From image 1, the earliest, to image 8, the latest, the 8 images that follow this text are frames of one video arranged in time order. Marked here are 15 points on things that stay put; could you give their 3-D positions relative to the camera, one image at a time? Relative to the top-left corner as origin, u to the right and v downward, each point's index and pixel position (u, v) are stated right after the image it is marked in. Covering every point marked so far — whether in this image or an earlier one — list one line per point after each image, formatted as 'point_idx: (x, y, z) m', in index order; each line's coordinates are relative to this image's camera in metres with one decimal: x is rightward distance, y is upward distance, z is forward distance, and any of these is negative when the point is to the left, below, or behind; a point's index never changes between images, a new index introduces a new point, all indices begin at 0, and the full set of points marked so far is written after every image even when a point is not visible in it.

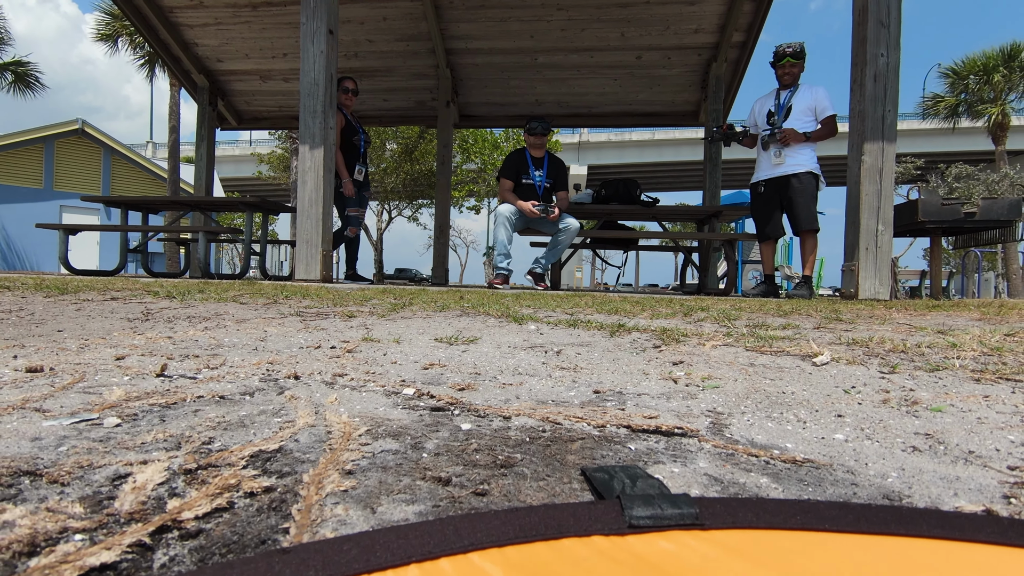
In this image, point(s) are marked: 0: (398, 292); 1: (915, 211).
0: (-0.4, 0.0, +2.4) m
1: (+2.7, +0.5, +3.5) m
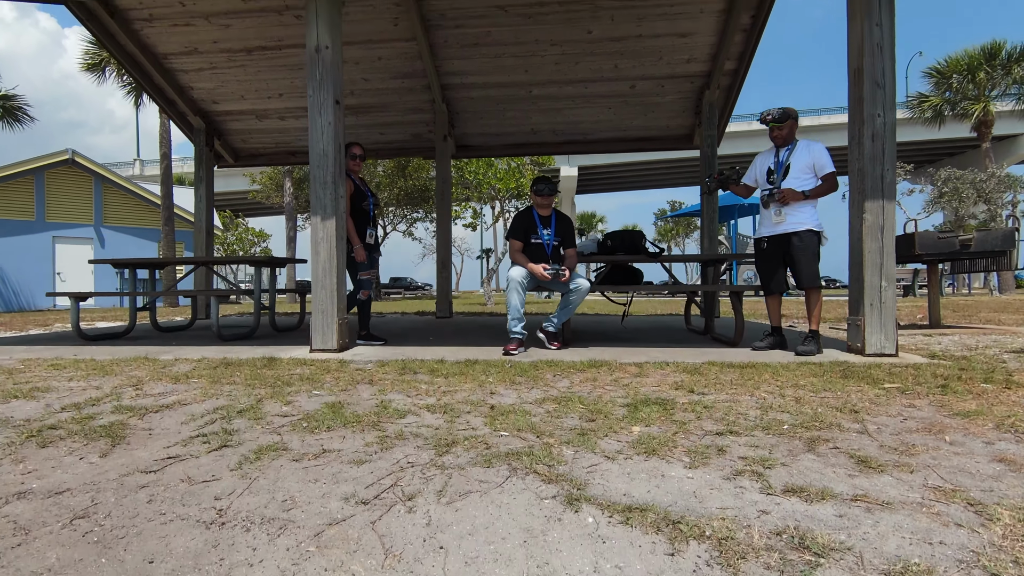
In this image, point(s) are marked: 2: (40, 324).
0: (-0.4, -0.3, +2.4) m
1: (+2.8, +0.3, +3.6) m
2: (-4.9, -0.4, +5.3) m
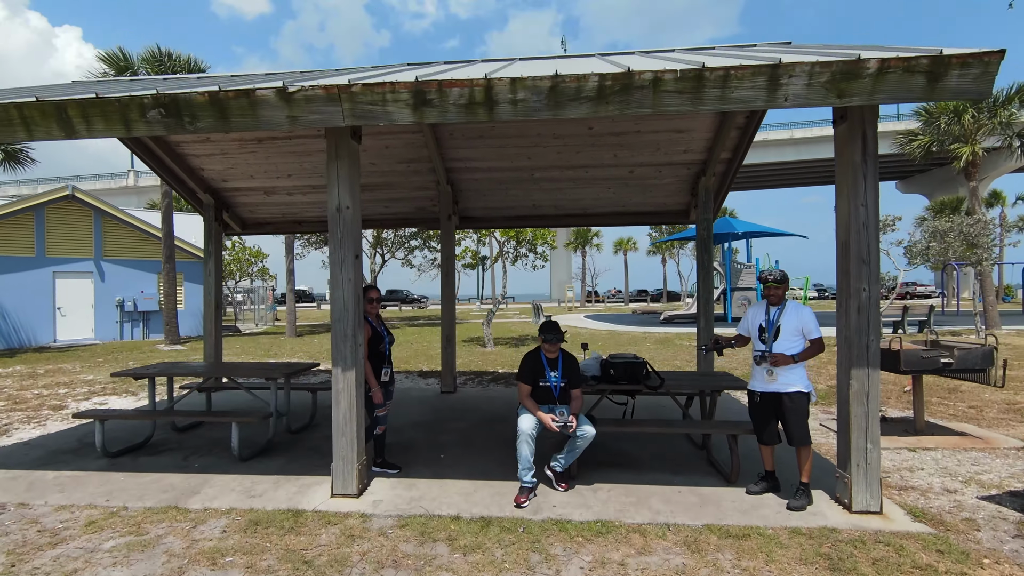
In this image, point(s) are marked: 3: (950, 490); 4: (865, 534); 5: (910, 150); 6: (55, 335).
0: (-0.3, -1.1, +2.6) m
1: (+2.8, -0.5, +3.8) m
2: (-4.9, -1.2, +5.4) m
3: (+2.5, -1.1, +2.9) m
4: (+1.7, -1.0, +2.5) m
5: (+9.5, +3.3, +12.4) m
6: (-11.1, -1.1, +12.6) m
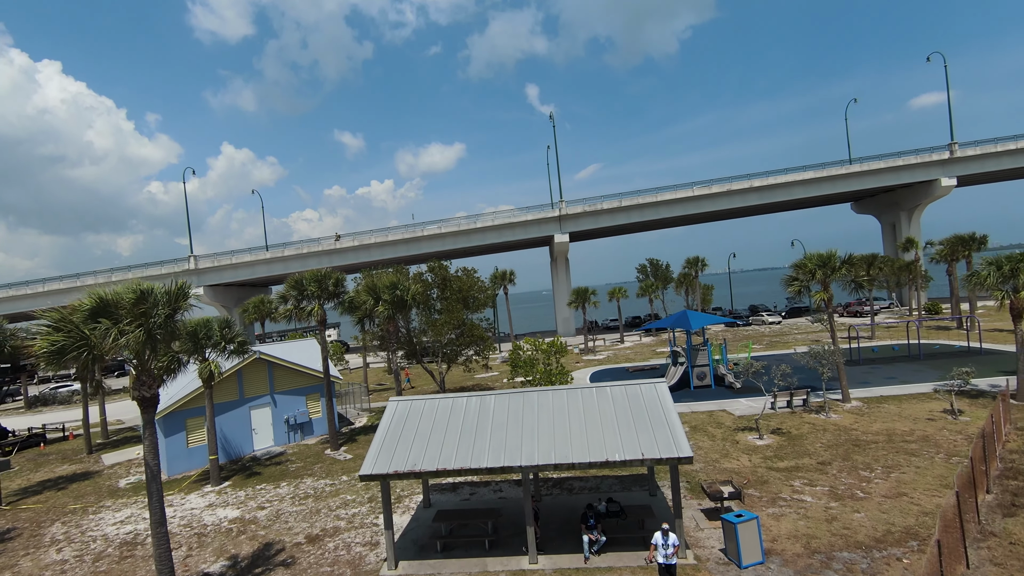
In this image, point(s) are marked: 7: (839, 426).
0: (+1.0, -5.2, +9.6) m
1: (+4.1, -4.3, +10.8) m
2: (-3.5, -5.6, +12.4) m
3: (+3.8, -4.9, +9.9) m
4: (+3.0, -5.0, +9.5) m
5: (+10.5, +0.1, +19.4) m
6: (-9.8, -6.0, +19.6) m
7: (+10.2, -4.2, +16.1) m
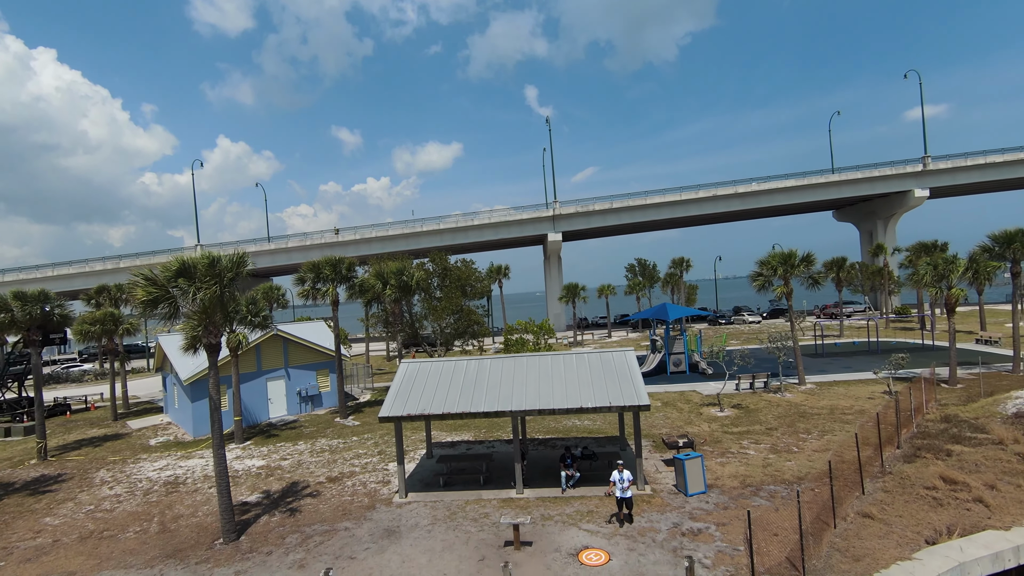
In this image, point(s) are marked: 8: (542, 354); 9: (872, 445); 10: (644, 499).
0: (+0.8, -4.7, +11.8) m
1: (+3.9, -4.0, +13.0) m
2: (-3.8, -5.0, +14.5) m
3: (+3.6, -4.5, +12.1) m
4: (+2.8, -4.5, +11.7) m
5: (+10.2, +0.3, +21.7) m
6: (-10.1, -5.3, +21.7) m
7: (+9.9, -4.0, +18.4) m
8: (+0.8, -1.7, +13.6) m
9: (+9.0, -3.9, +13.0) m
10: (+2.9, -4.6, +11.3) m
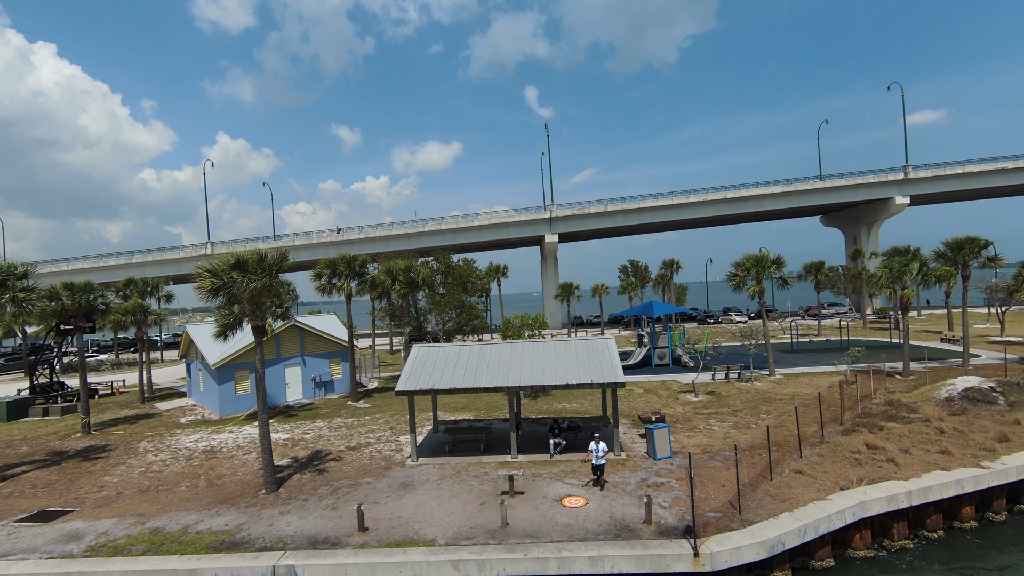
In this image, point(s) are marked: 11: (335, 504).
0: (+0.7, -4.6, +13.9) m
1: (+3.8, -3.9, +15.1) m
2: (-3.9, -4.8, +16.6) m
3: (+3.5, -4.4, +14.2) m
4: (+2.7, -4.4, +13.8) m
5: (+10.1, +0.3, +23.9) m
6: (-10.3, -5.0, +23.7) m
7: (+9.8, -4.0, +20.5) m
8: (+0.7, -1.6, +15.7) m
9: (+8.9, -3.9, +15.1) m
10: (+2.7, -4.5, +13.4) m
11: (-4.0, -4.9, +11.8) m
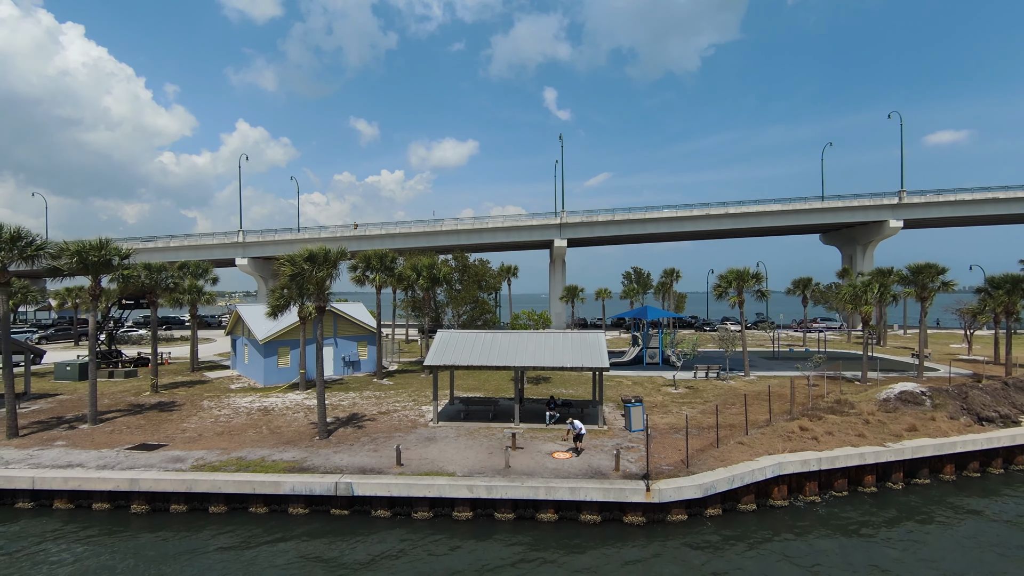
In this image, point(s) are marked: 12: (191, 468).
0: (+0.8, -4.6, +17.1) m
1: (+3.9, -4.0, +18.3) m
2: (-3.8, -4.6, +19.9) m
3: (+3.6, -4.6, +17.4) m
4: (+2.8, -4.5, +17.0) m
5: (+10.6, -0.2, +27.0) m
6: (-10.0, -4.5, +27.2) m
7: (+10.0, -4.4, +23.6) m
8: (+1.0, -1.6, +18.9) m
9: (+9.0, -4.3, +18.3) m
10: (+2.8, -4.6, +16.6) m
11: (-4.0, -4.6, +15.1) m
12: (-8.6, -4.8, +13.9) m
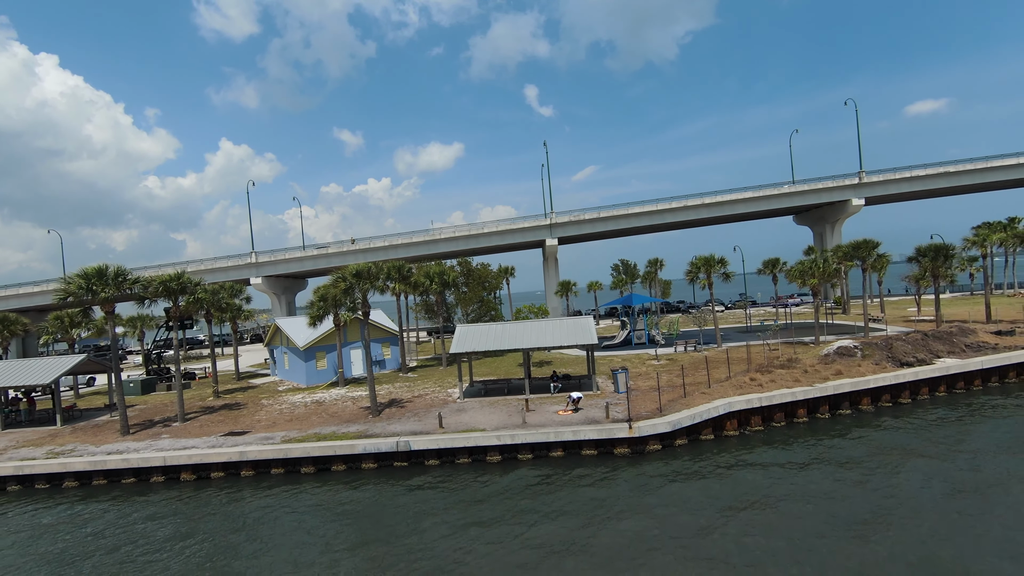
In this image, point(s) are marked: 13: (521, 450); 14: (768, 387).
0: (+1.3, -4.4, +21.3) m
1: (+4.3, -3.6, +22.6) m
2: (-3.3, -4.8, +24.1) m
3: (+4.1, -4.2, +21.7) m
4: (+3.3, -4.2, +21.3) m
5: (+10.7, +0.7, +31.3) m
6: (-9.6, -5.1, +31.3) m
7: (+10.4, -3.6, +28.0) m
8: (+1.2, -1.5, +23.1) m
9: (+9.4, -3.5, +22.6) m
10: (+3.3, -4.3, +20.9) m
11: (-3.4, -4.9, +19.3) m
12: (-8.0, -5.3, +18.0) m
13: (+0.3, -5.3, +16.9) m
14: (+9.5, -3.7, +19.2) m
